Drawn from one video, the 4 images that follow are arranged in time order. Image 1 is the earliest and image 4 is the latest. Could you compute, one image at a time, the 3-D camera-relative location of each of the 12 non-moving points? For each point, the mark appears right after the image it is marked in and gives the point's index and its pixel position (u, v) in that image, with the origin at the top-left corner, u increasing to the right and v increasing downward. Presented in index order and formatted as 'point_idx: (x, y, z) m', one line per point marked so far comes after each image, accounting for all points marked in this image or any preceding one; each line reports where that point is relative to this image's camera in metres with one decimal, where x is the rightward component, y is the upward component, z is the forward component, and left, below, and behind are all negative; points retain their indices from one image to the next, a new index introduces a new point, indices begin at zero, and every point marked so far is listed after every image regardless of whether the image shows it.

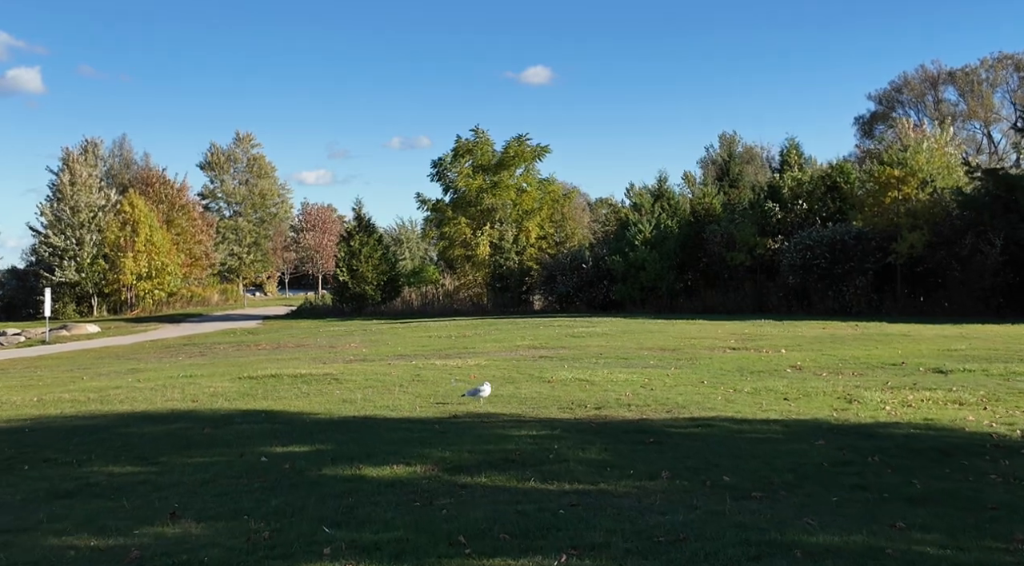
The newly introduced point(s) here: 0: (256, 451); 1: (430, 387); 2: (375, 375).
0: (-2.4, -1.6, +9.9) m
1: (-1.2, -1.4, +14.8) m
2: (-2.1, -1.4, +16.5) m
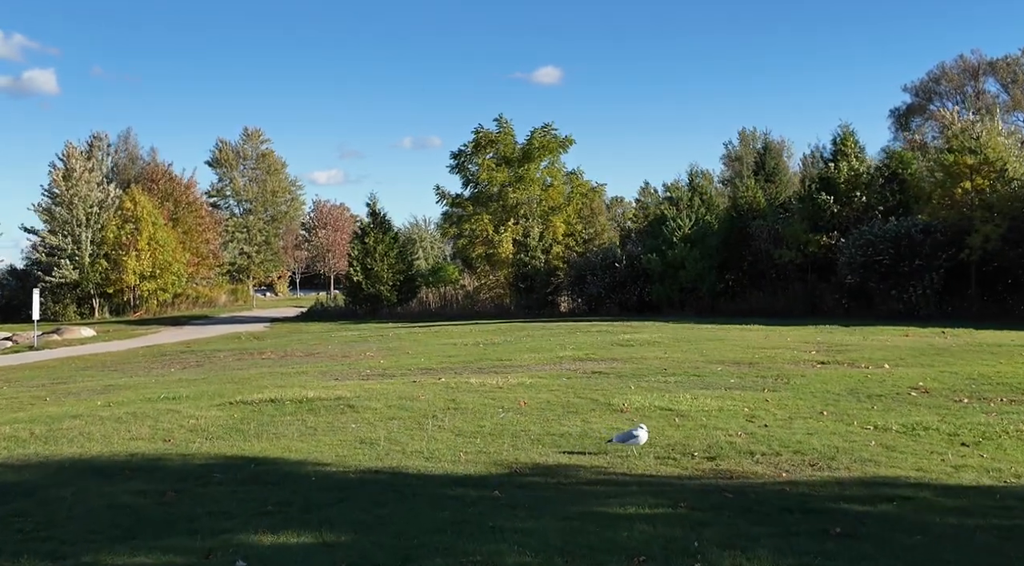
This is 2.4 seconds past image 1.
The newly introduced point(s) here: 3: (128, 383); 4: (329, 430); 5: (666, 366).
0: (-1.7, -1.6, +6.6) m
1: (-0.4, -1.5, +11.5) m
2: (-1.4, -1.5, +13.1) m
3: (-6.8, -1.8, +19.0) m
4: (-1.9, -1.5, +11.0) m
5: (+2.5, -1.4, +17.8) m
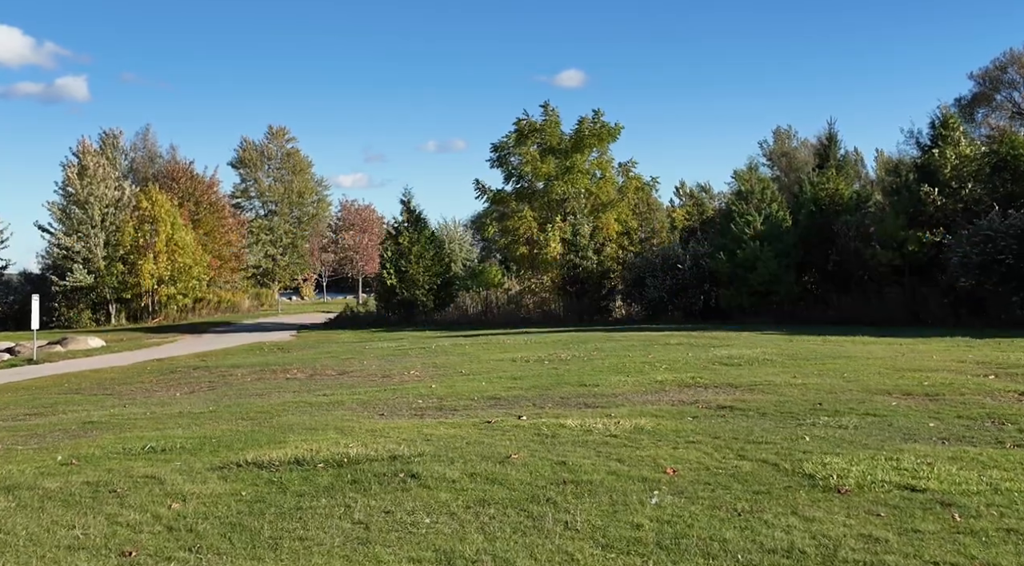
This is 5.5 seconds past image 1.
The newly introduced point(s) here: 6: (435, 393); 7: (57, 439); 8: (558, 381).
0: (-0.7, -1.7, +2.4) m
1: (+0.7, -1.5, +7.2) m
2: (-0.2, -1.5, +8.9) m
3: (-5.5, -1.9, +14.9) m
4: (-0.8, -1.6, +6.7) m
5: (+3.8, -1.5, +13.4) m
6: (-1.2, -1.7, +16.6) m
7: (-5.5, -1.9, +12.9) m
8: (+0.8, -1.6, +17.4) m
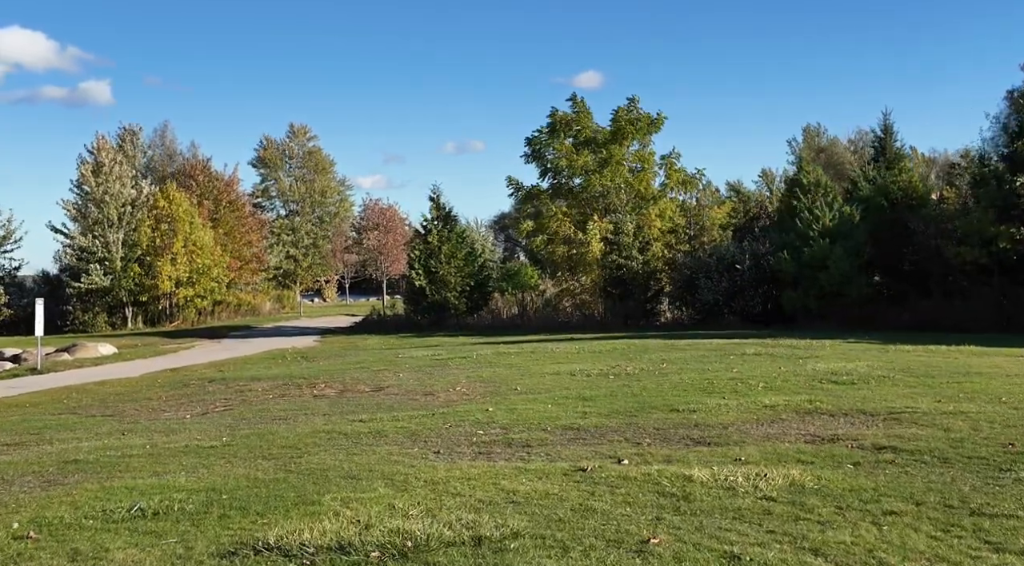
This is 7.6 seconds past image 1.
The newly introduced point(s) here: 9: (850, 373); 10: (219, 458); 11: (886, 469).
0: (0.0, -1.7, -0.6) m
1: (+1.5, -1.6, +4.2) m
2: (+0.6, -1.6, +5.9) m
3: (-4.6, -1.9, +12.0) m
4: (0.0, -1.6, +3.8) m
5: (+4.7, -1.5, +10.4) m
6: (-0.2, -1.7, +13.7) m
7: (-4.6, -1.9, +10.0) m
8: (+1.8, -1.6, +14.4) m
9: (+5.3, -1.4, +17.2) m
10: (-3.1, -1.8, +11.4) m
11: (+3.2, -1.6, +9.1) m
